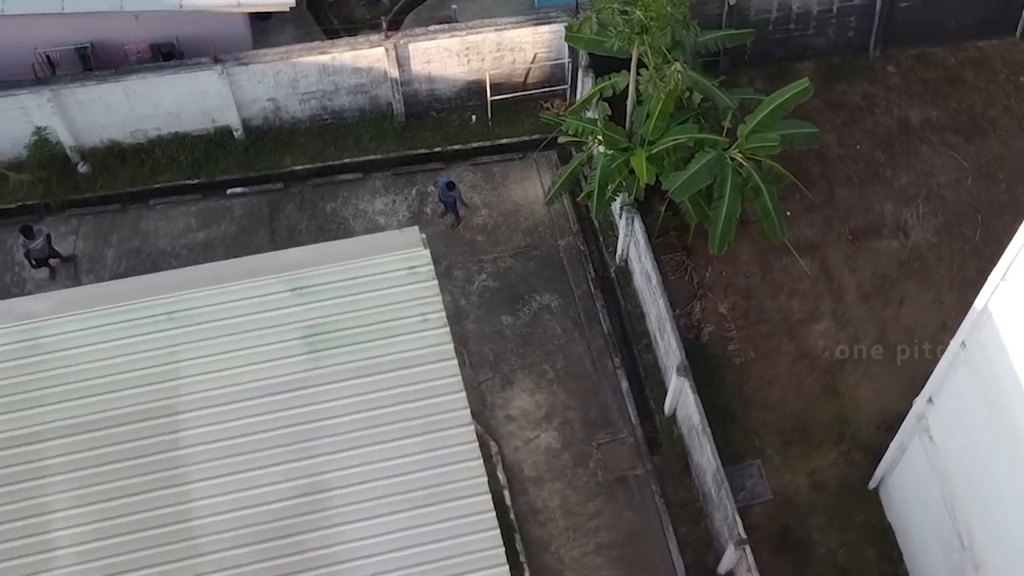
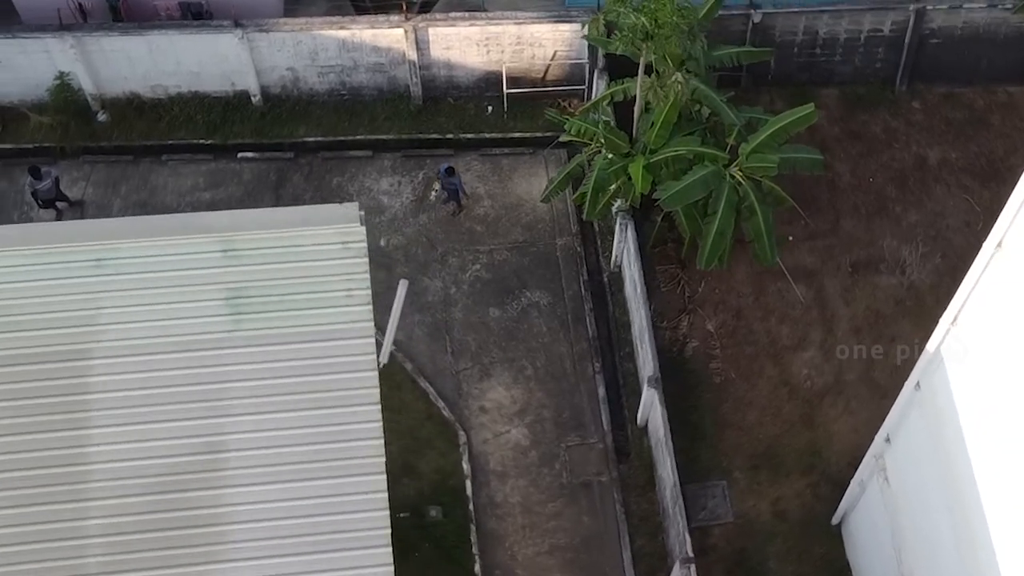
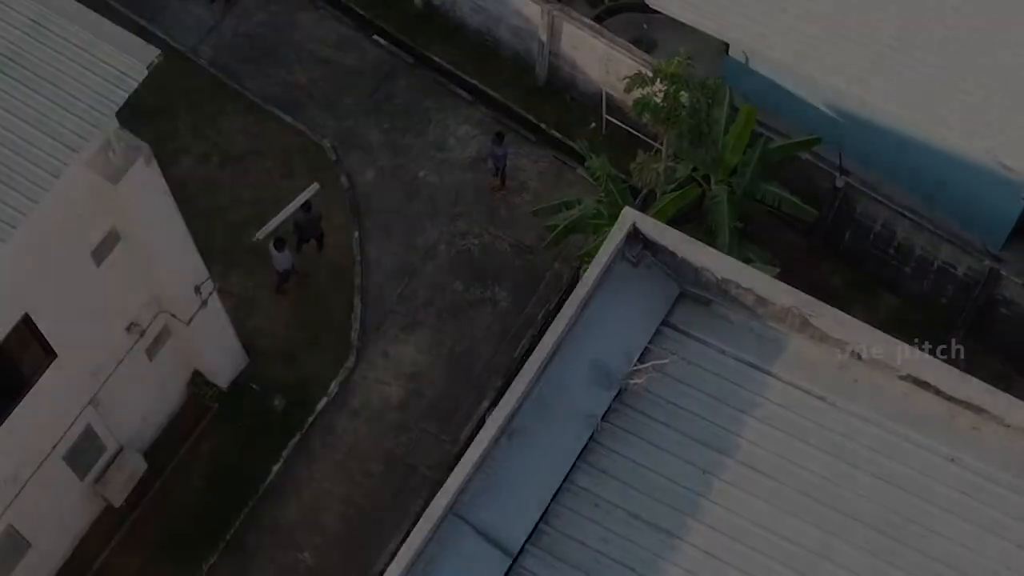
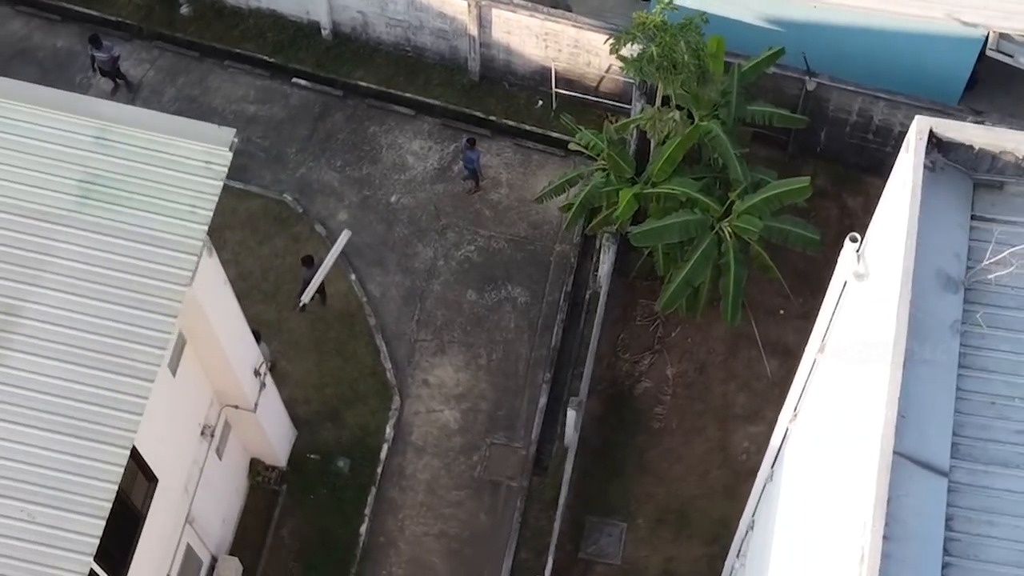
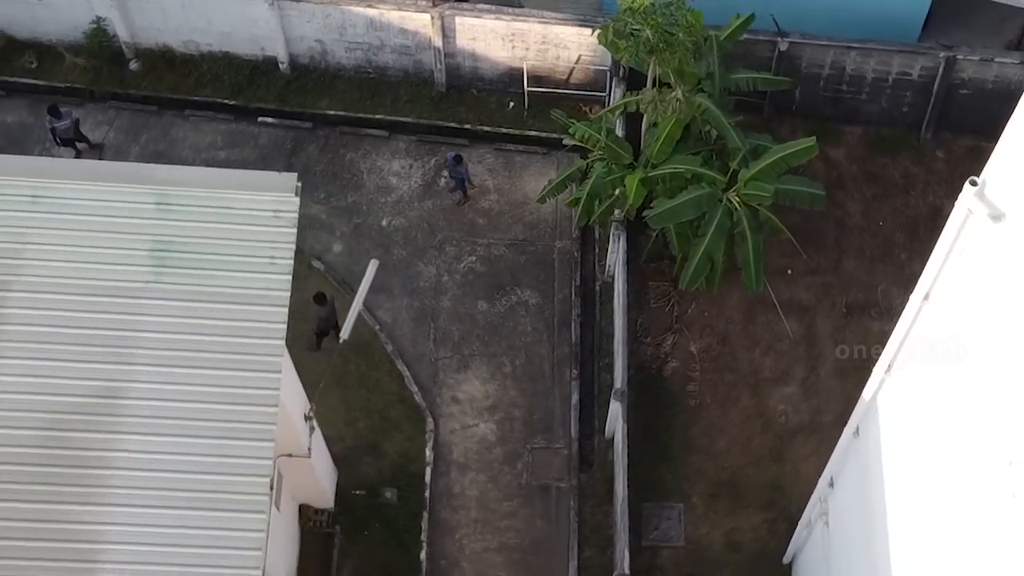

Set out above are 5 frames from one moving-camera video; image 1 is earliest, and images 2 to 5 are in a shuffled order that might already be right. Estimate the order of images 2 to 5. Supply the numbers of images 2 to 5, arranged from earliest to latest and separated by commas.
2, 5, 4, 3
